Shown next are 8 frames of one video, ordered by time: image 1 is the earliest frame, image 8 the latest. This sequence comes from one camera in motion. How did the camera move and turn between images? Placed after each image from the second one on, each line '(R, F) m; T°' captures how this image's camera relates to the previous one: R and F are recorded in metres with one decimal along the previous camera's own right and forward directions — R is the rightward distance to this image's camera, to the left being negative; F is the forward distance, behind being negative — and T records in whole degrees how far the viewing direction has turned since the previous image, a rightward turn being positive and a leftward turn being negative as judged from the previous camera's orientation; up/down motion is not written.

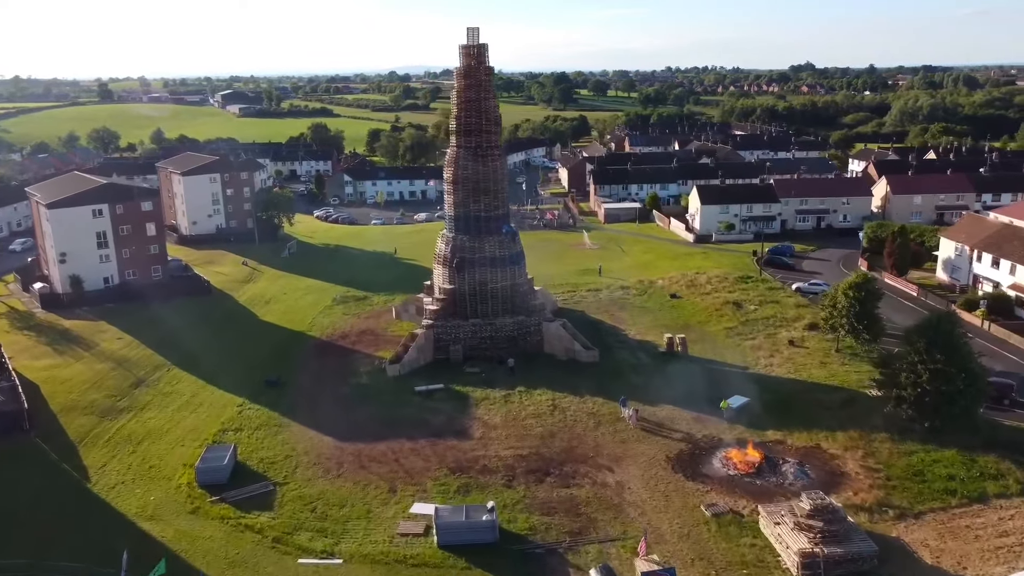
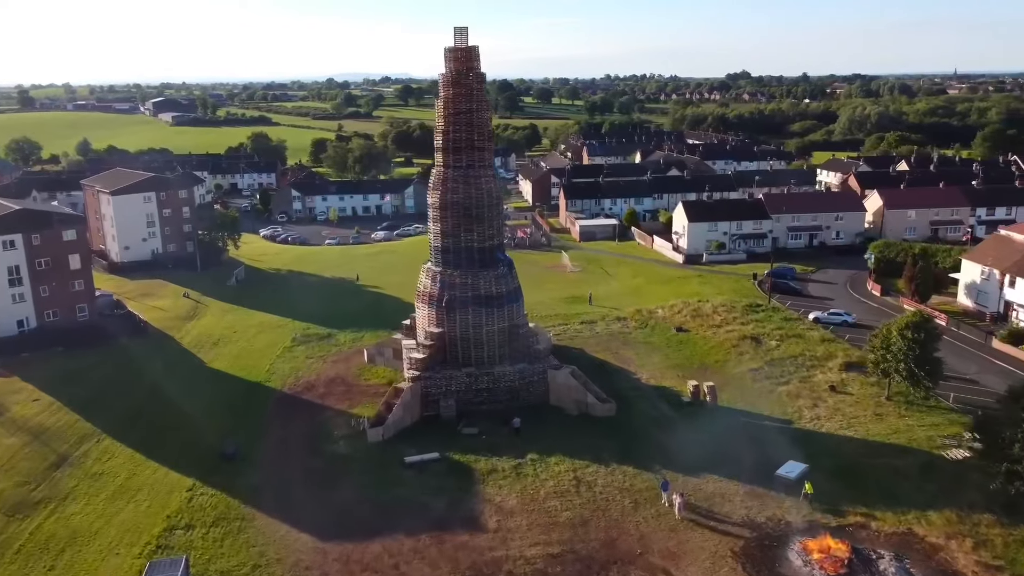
(-2.2, +5.3) m; +4°
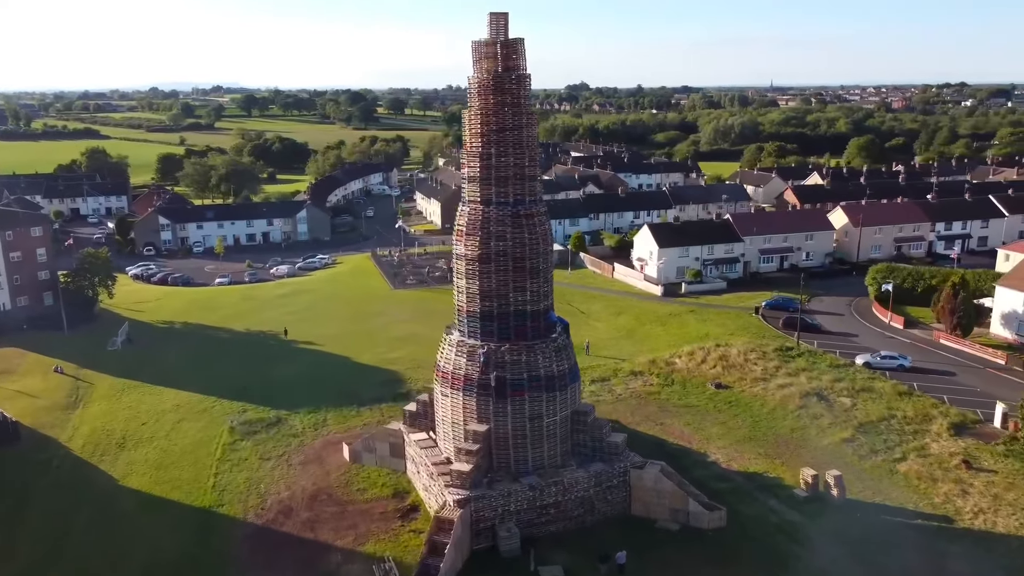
(-6.2, +8.7) m; +11°
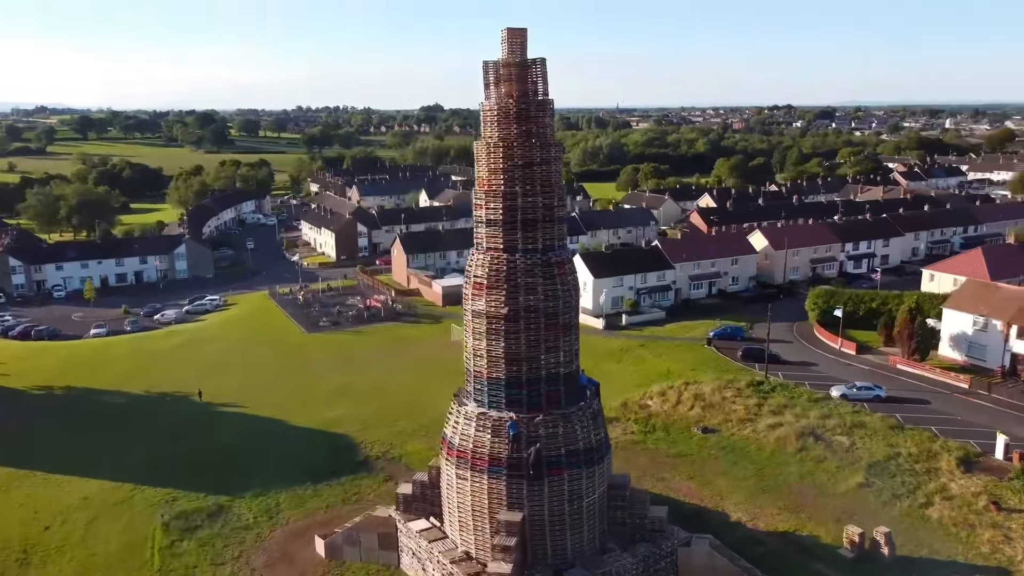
(-4.1, +3.7) m; +10°
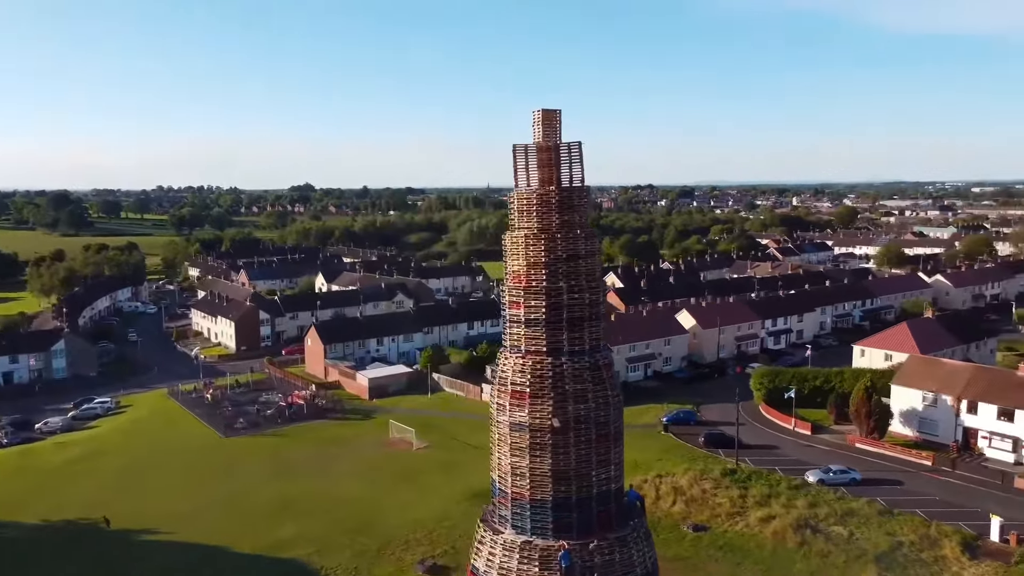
(-3.6, +2.4) m; +9°
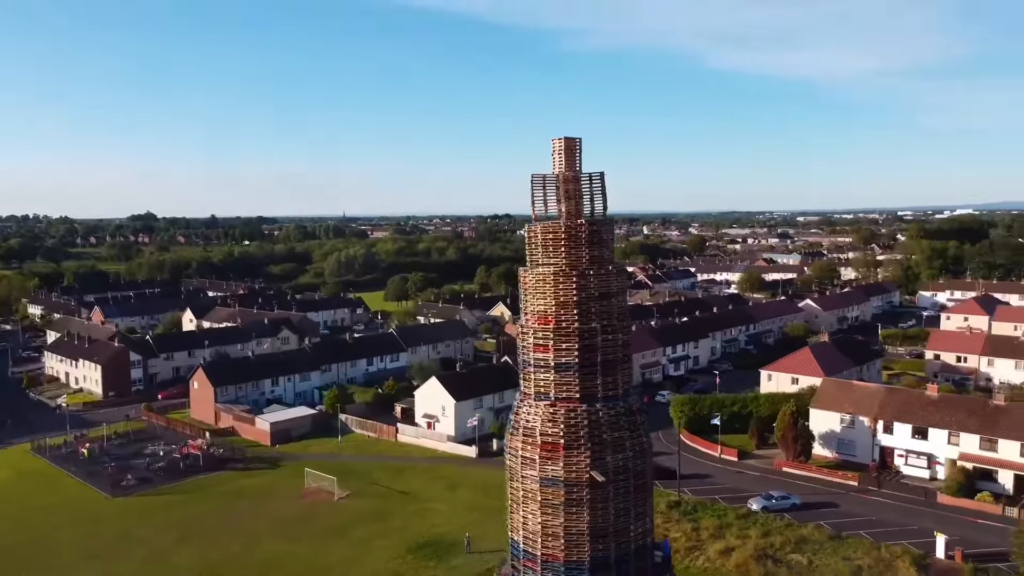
(-3.3, +1.7) m; +10°
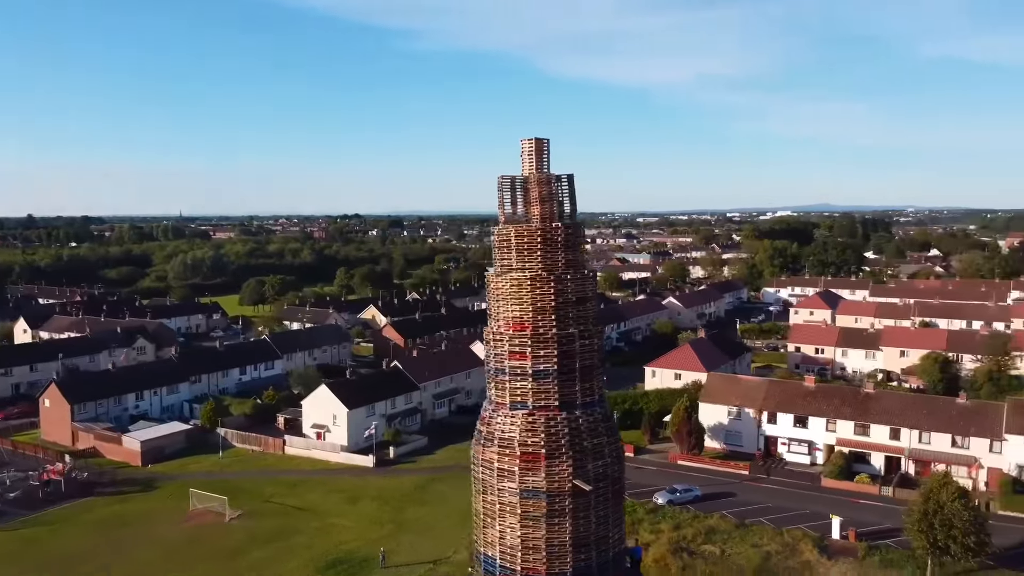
(-2.4, +0.8) m; +11°
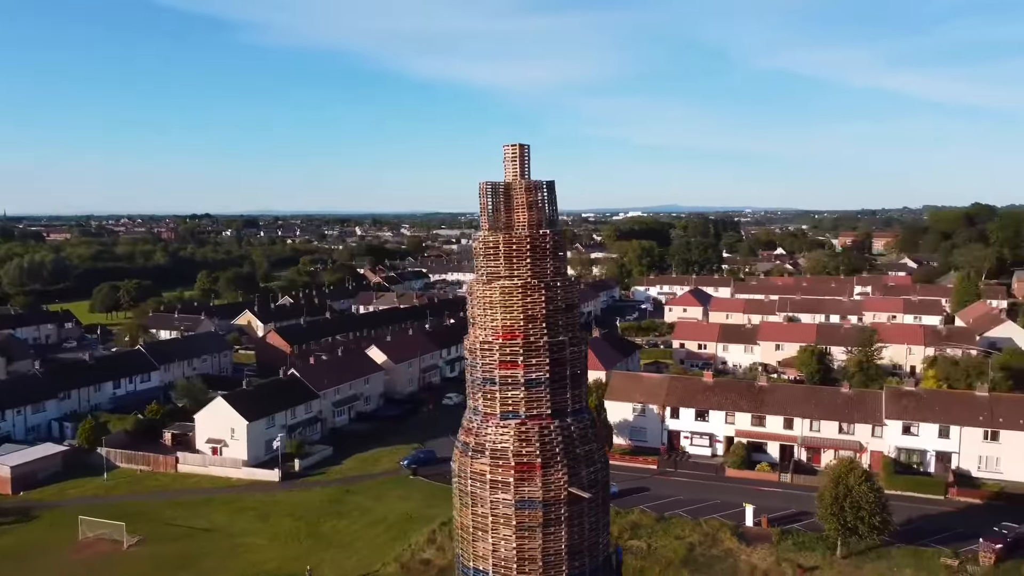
(-2.4, +0.4) m; +10°
